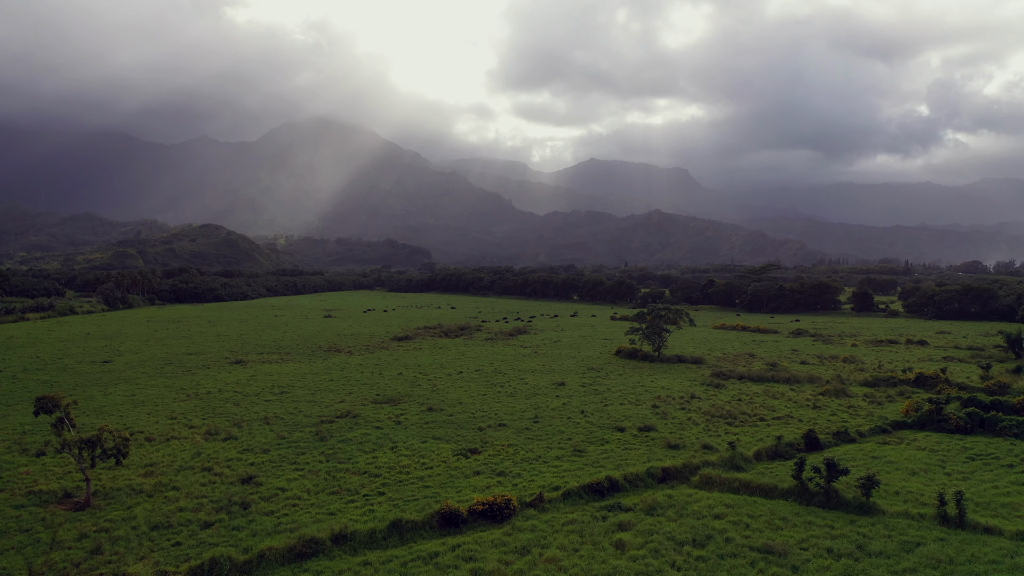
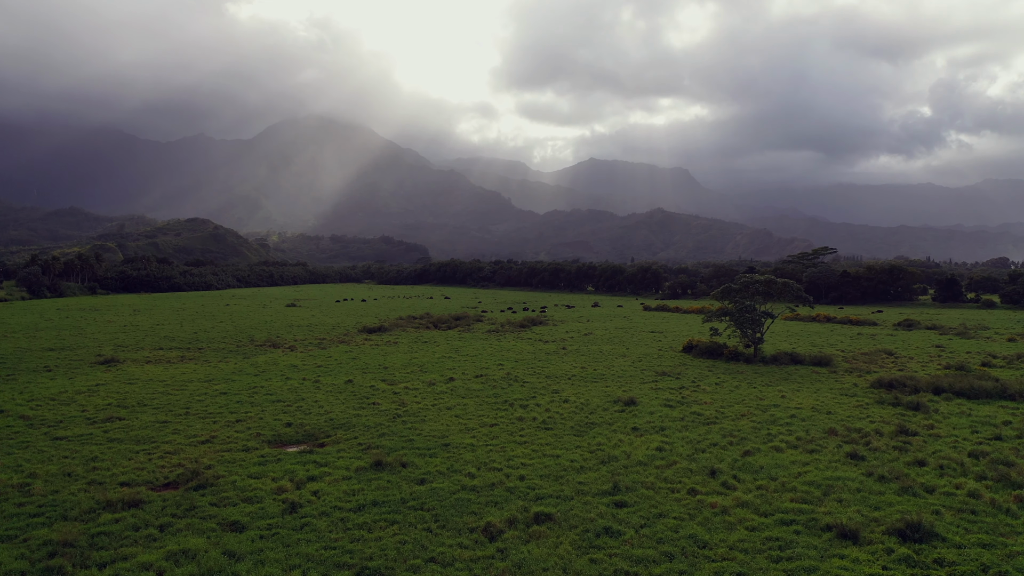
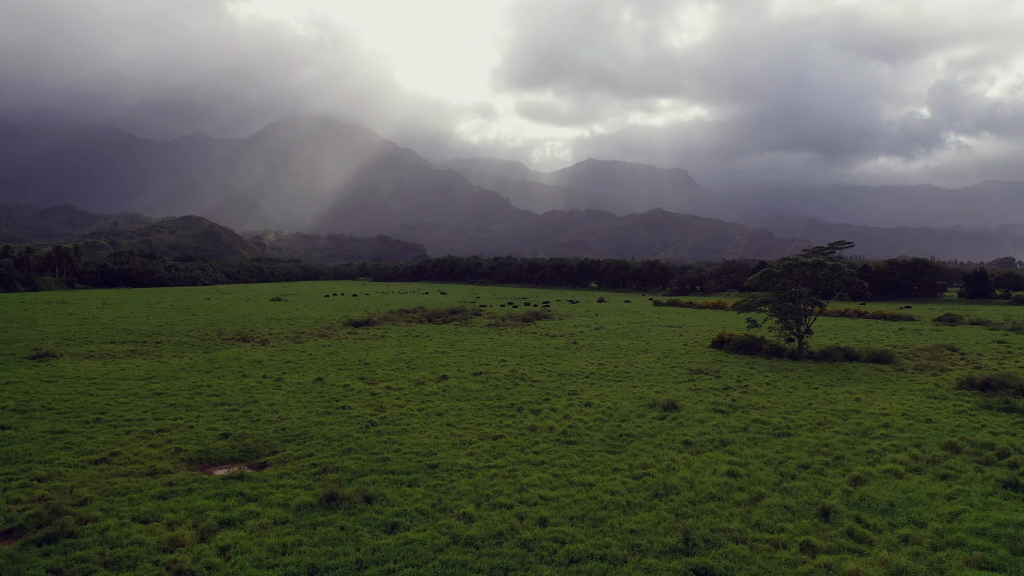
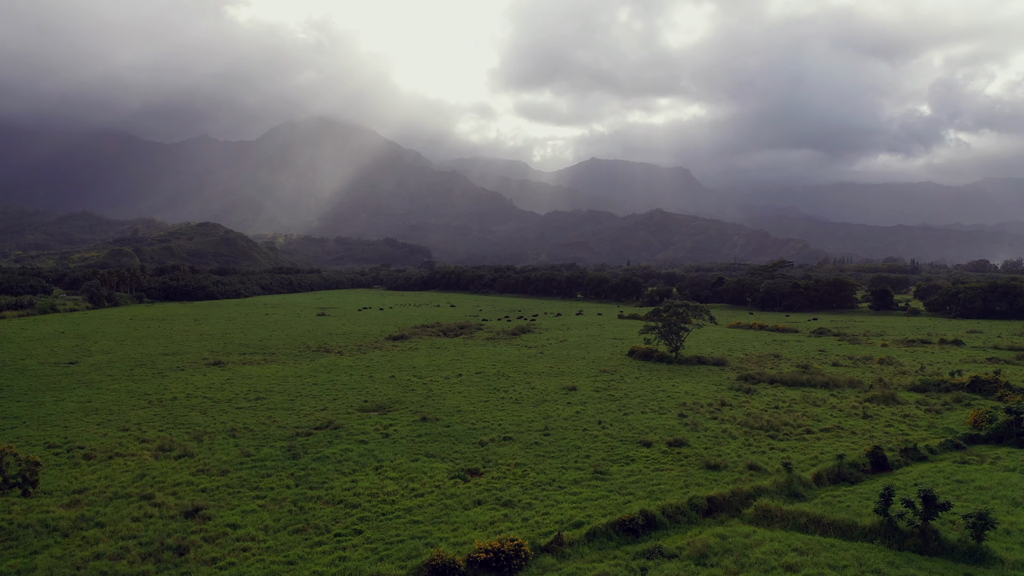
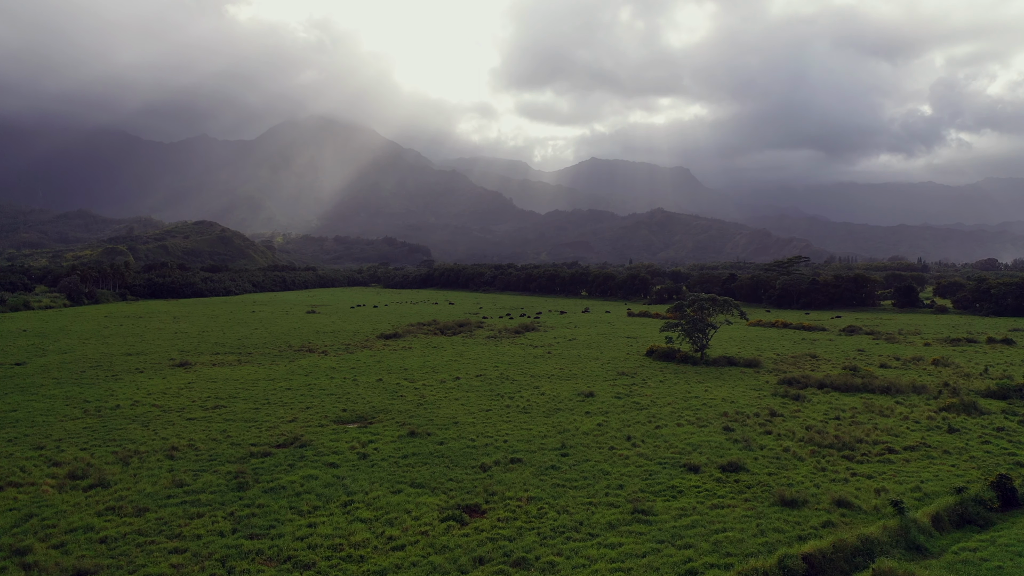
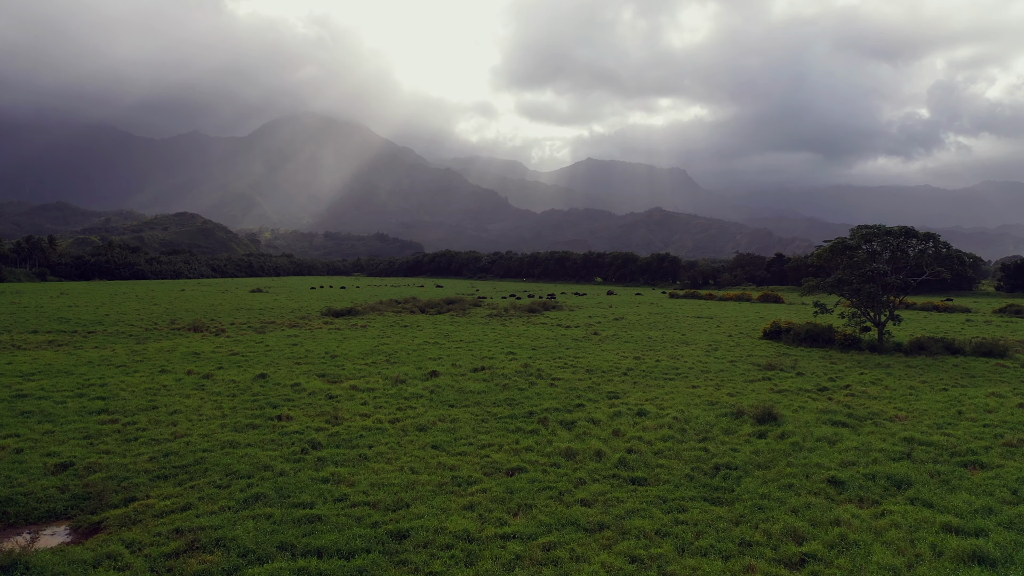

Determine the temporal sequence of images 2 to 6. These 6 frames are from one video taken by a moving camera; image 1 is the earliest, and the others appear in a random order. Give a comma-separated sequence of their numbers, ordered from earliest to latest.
4, 5, 2, 3, 6
